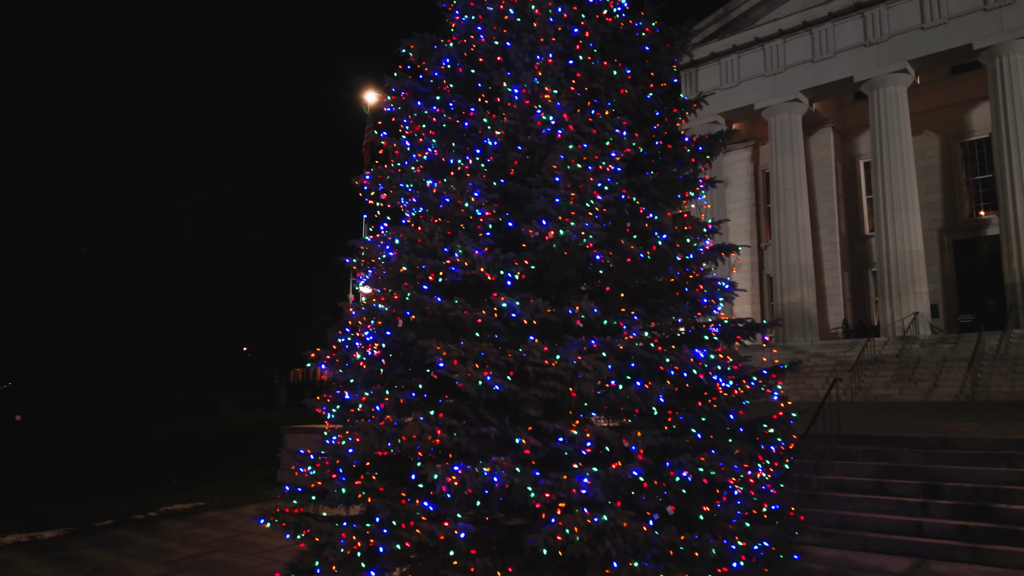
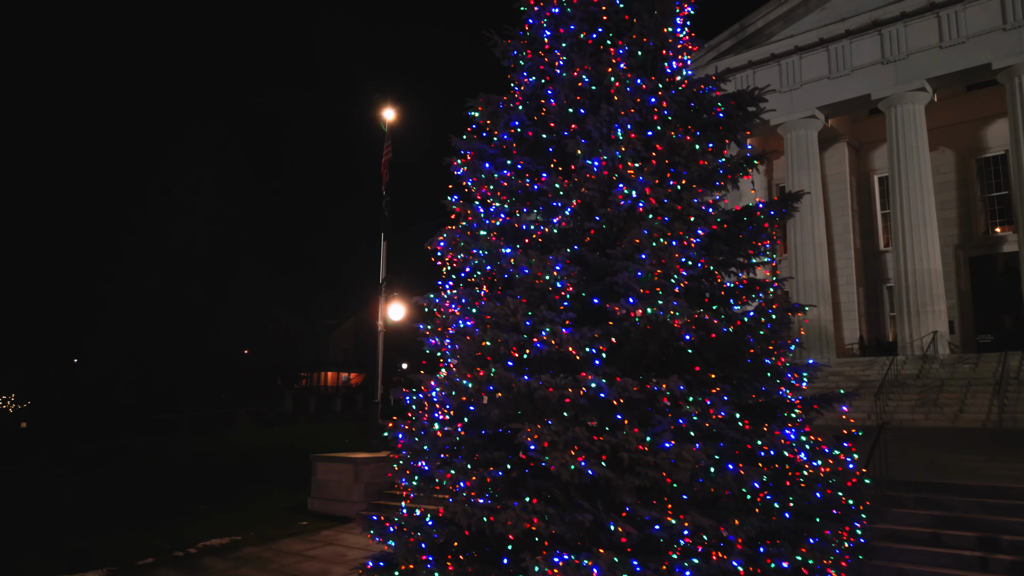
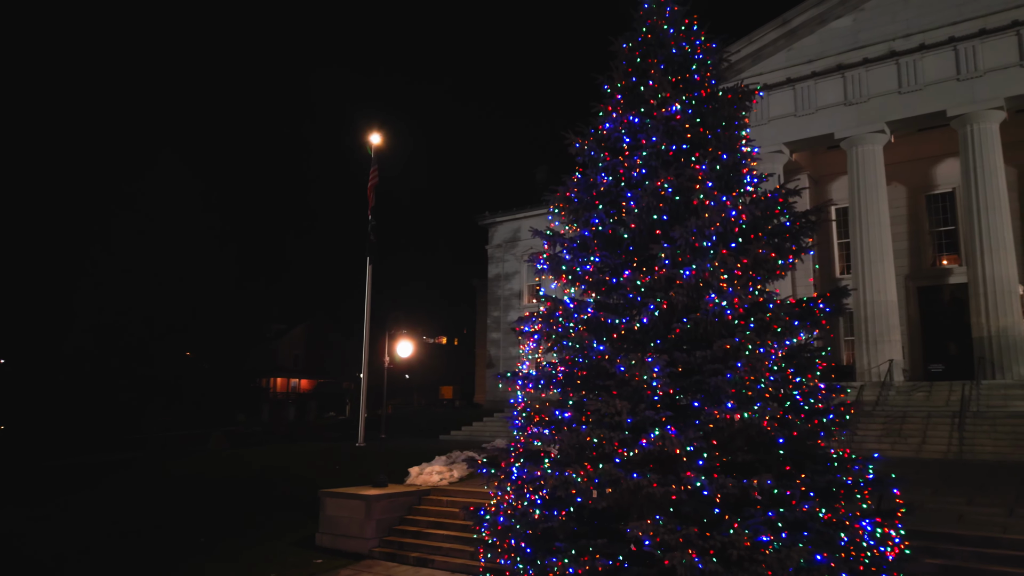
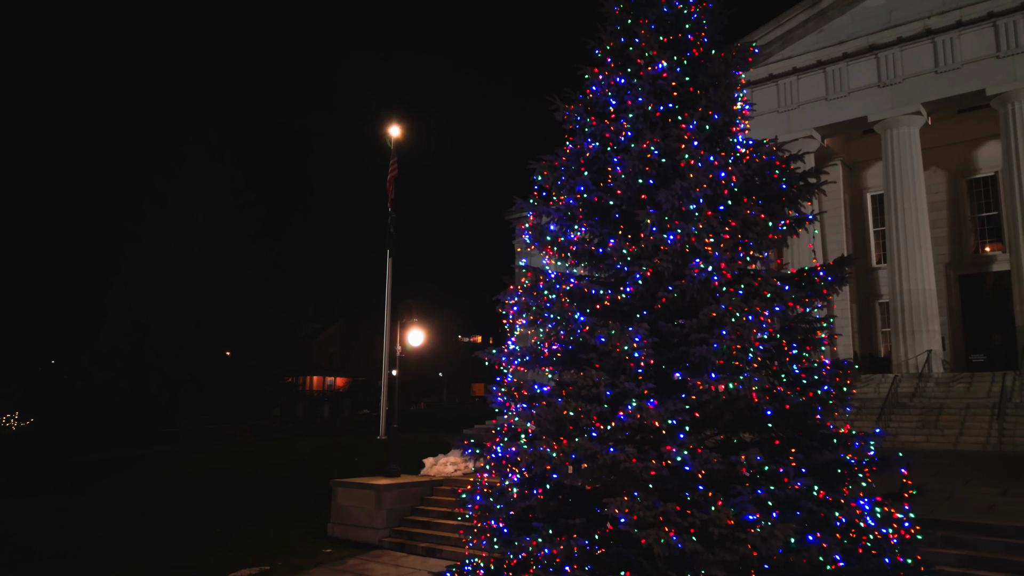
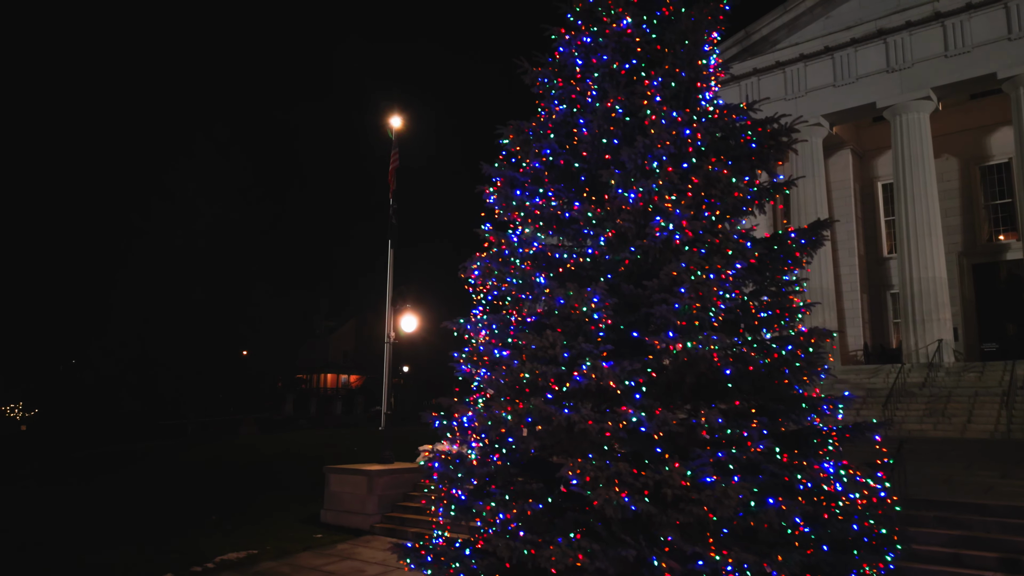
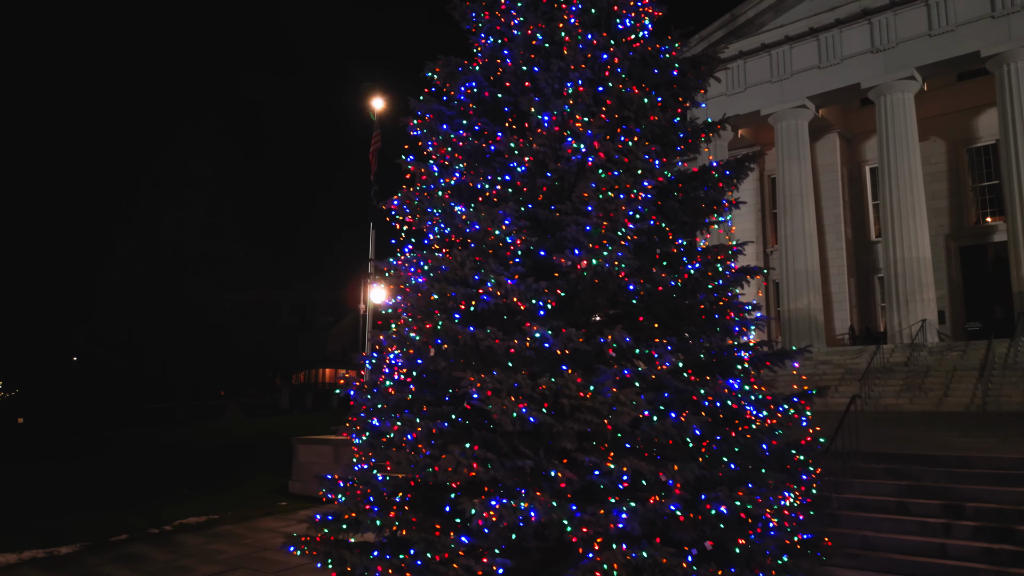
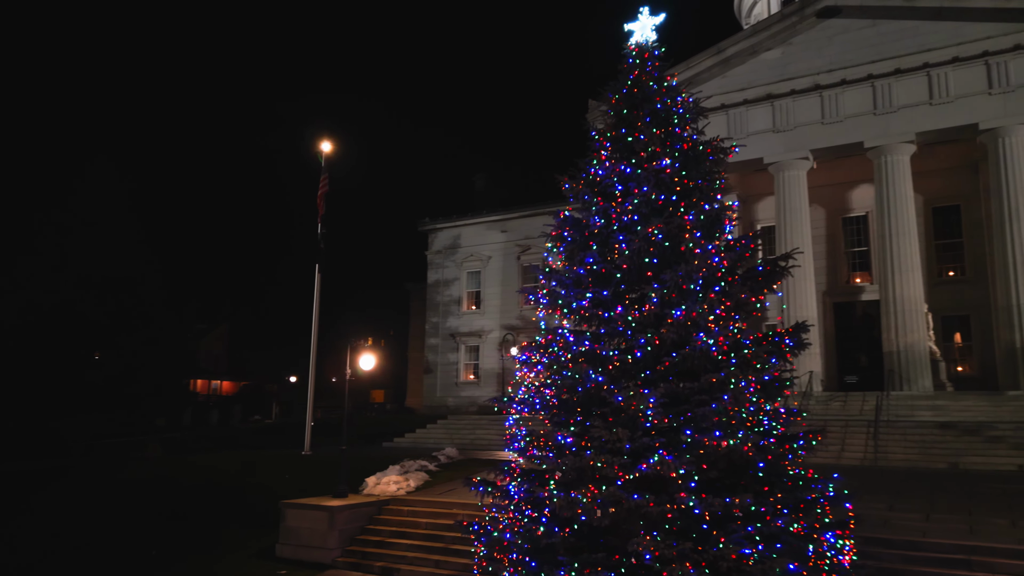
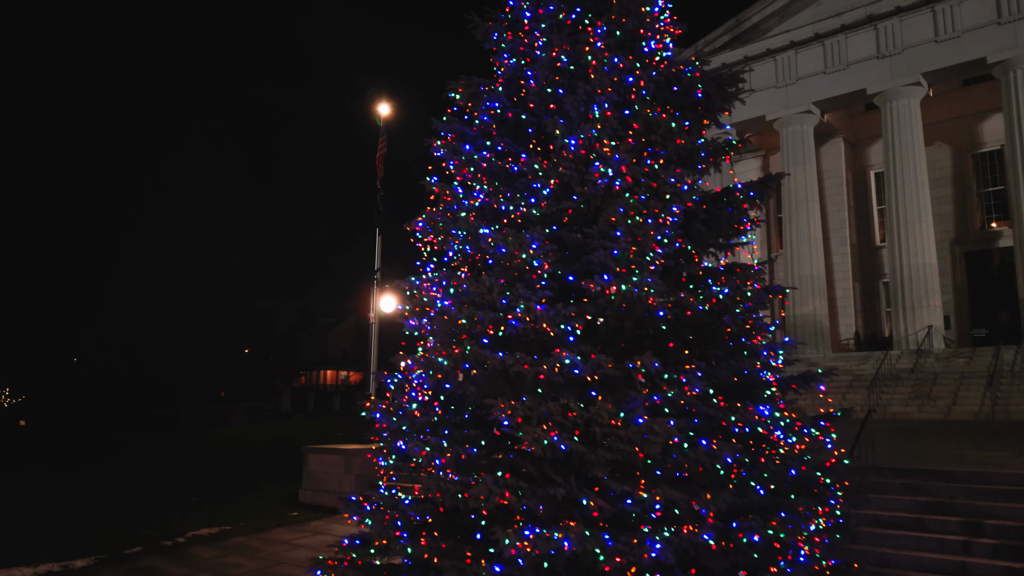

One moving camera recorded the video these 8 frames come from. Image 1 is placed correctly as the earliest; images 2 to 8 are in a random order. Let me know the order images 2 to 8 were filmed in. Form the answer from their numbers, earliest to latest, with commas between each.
6, 8, 2, 5, 4, 3, 7
